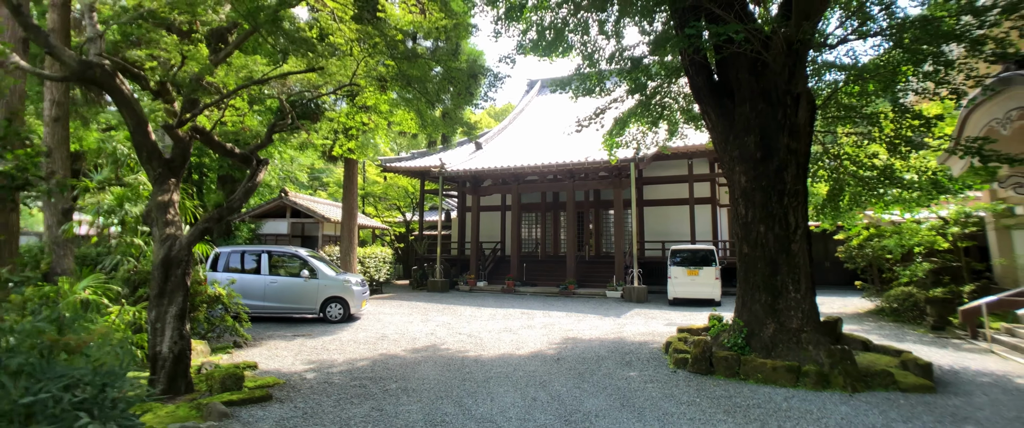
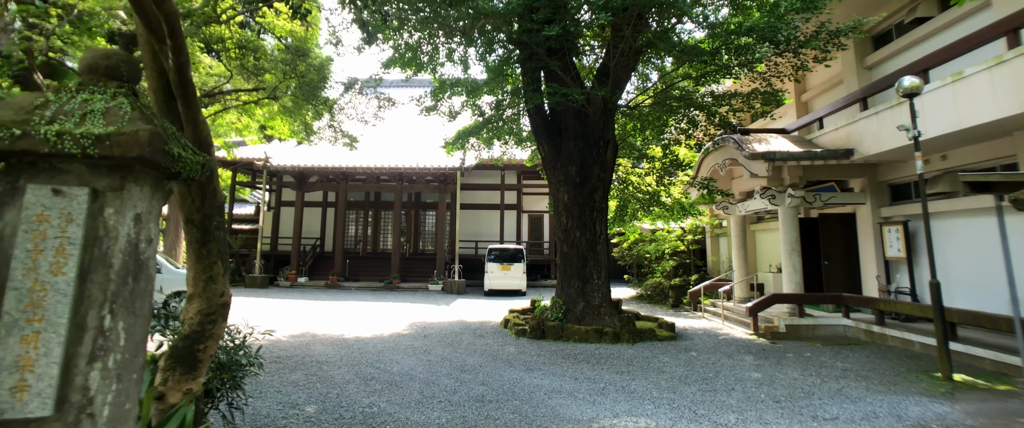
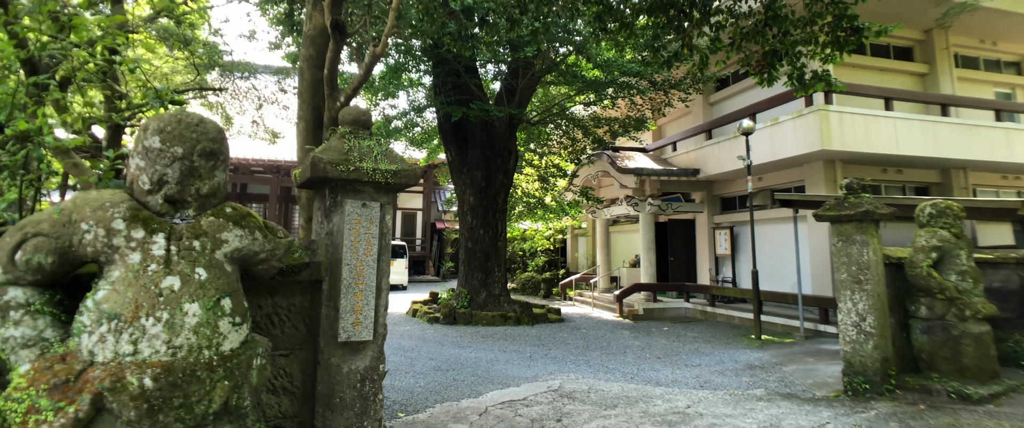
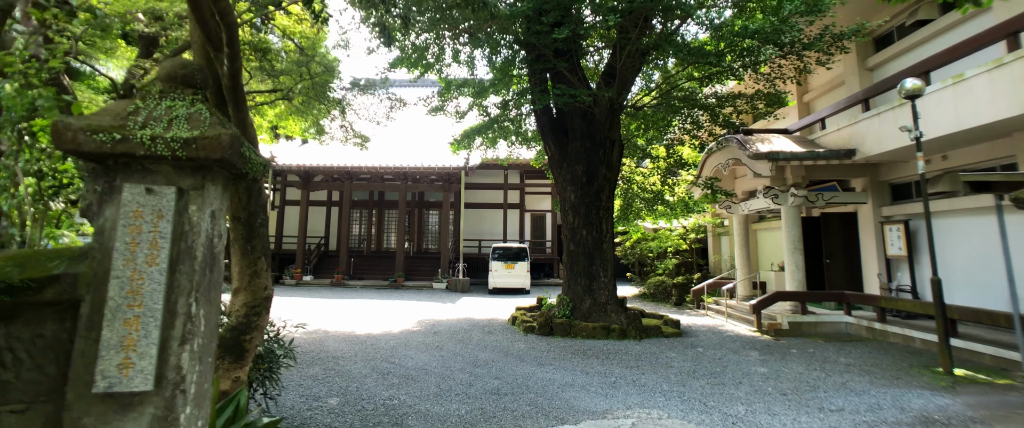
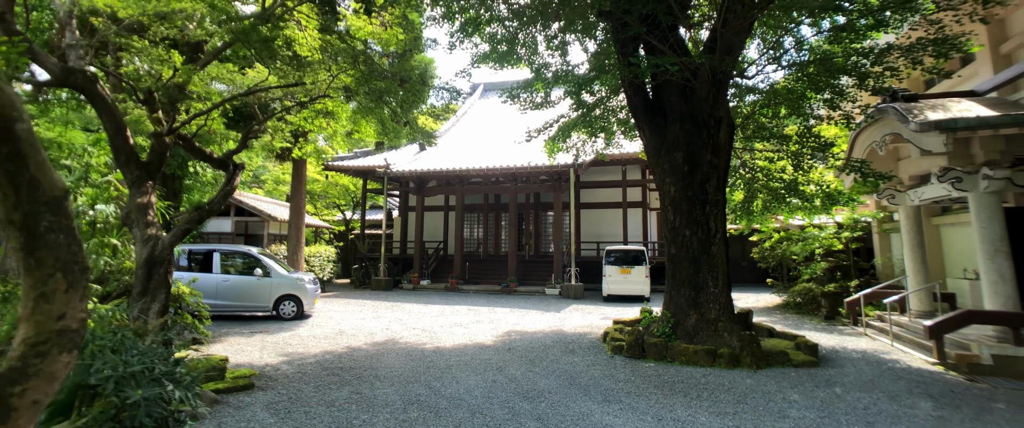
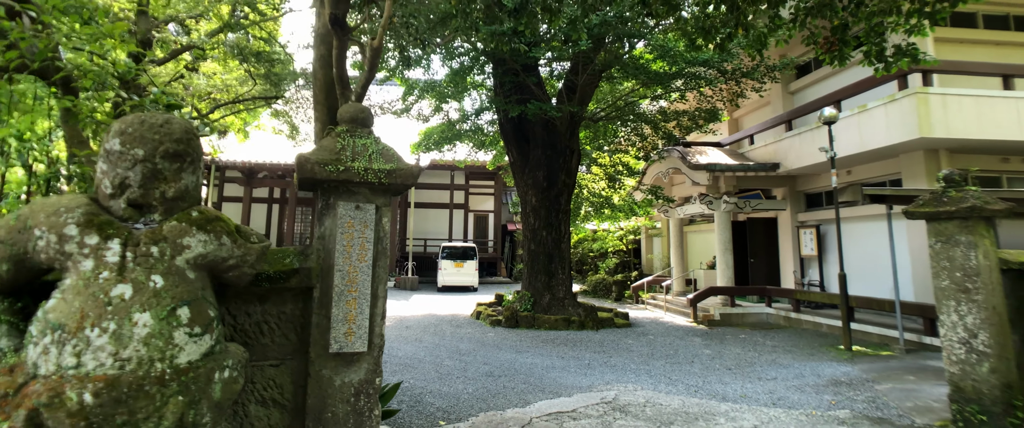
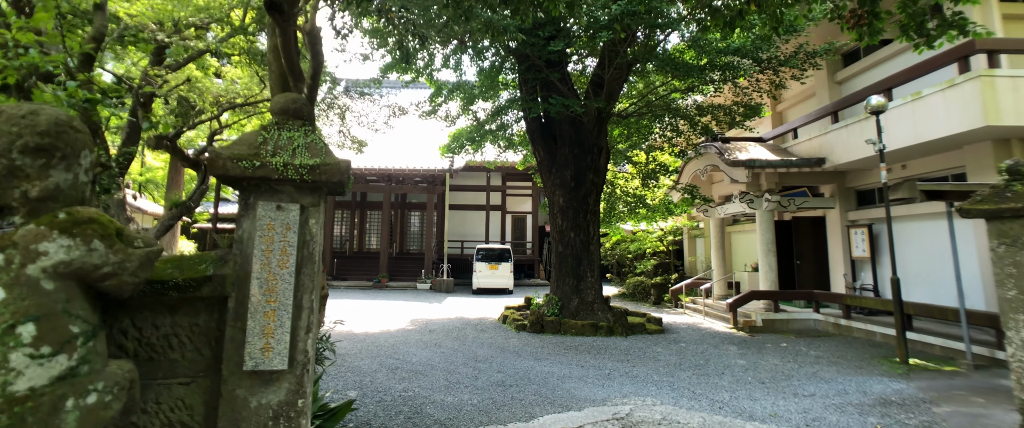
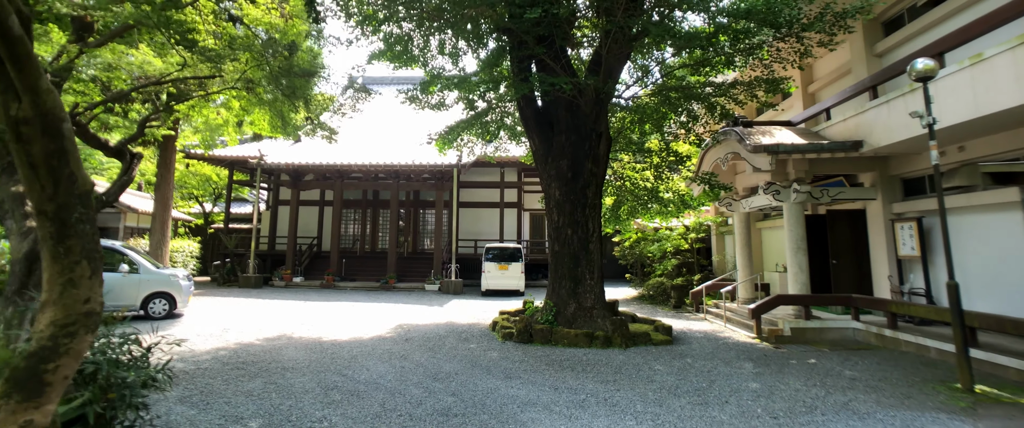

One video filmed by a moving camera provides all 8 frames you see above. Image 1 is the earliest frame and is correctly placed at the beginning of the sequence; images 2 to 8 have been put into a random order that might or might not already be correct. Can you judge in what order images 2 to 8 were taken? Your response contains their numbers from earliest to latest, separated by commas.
5, 8, 2, 4, 7, 6, 3
